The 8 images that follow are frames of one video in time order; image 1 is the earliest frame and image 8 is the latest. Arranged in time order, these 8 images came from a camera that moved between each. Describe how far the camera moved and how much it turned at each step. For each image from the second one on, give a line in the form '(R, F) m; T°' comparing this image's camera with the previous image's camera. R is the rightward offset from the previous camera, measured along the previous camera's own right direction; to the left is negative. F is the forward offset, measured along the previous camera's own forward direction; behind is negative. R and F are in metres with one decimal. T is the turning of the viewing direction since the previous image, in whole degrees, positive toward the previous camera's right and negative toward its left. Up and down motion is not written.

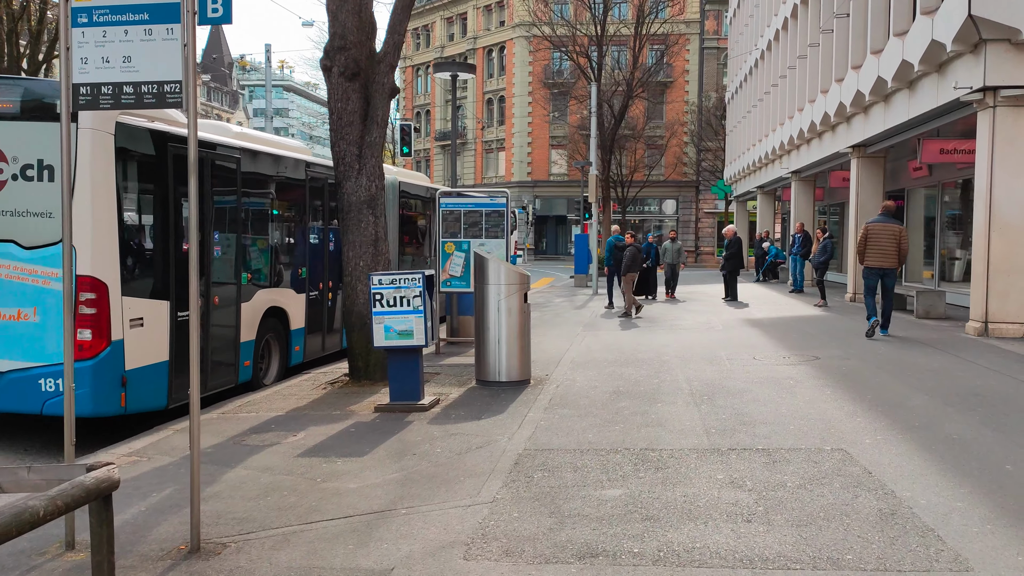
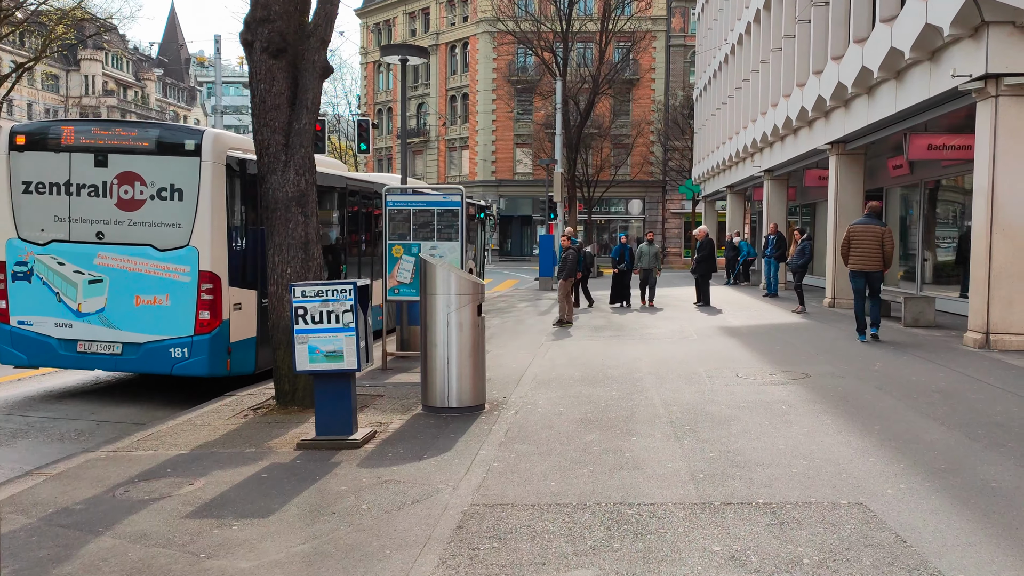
(+0.1, +1.2) m; +2°
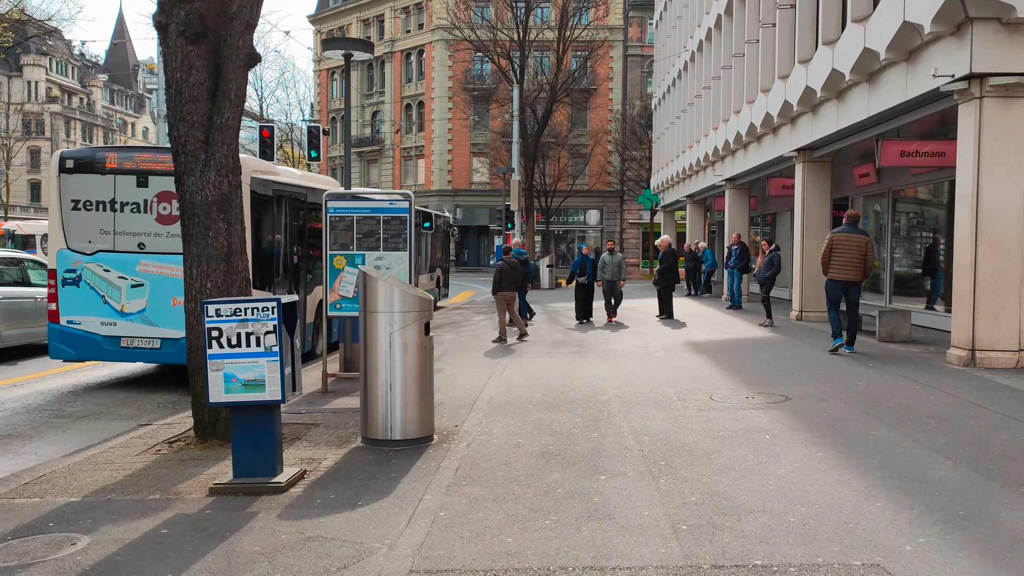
(0.0, +0.9) m; +3°
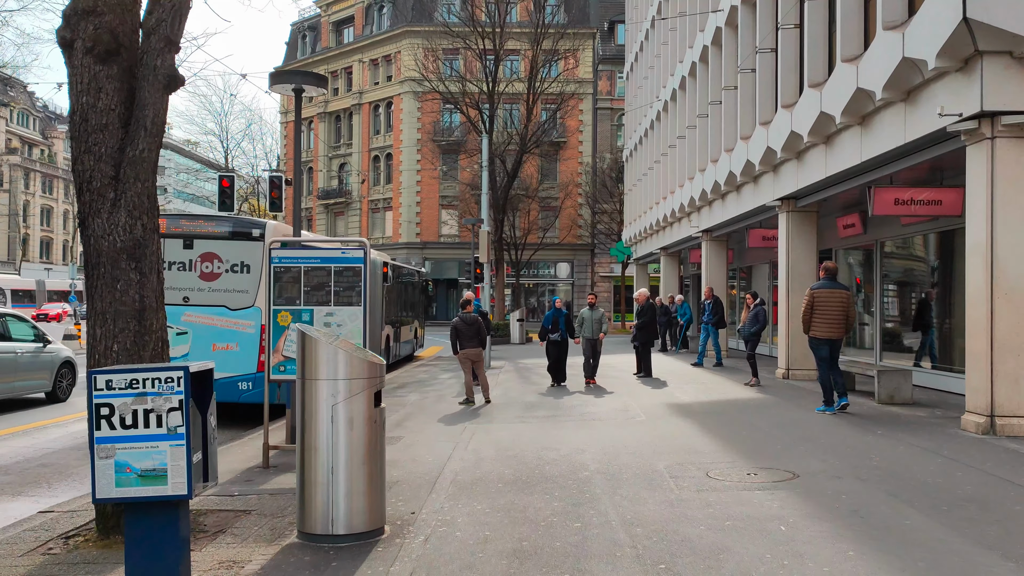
(0.0, +1.1) m; +2°
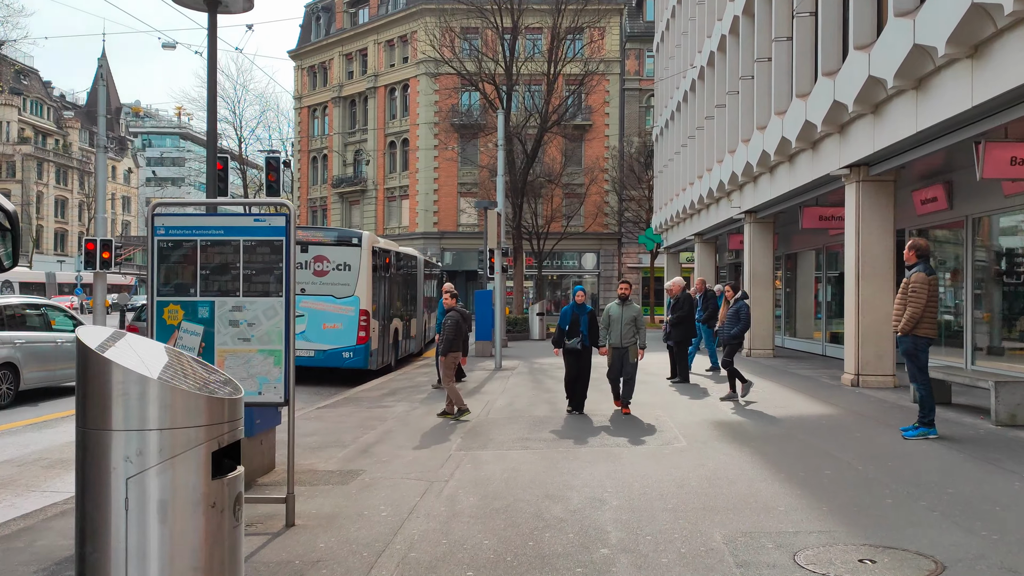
(+0.3, +2.6) m; -2°
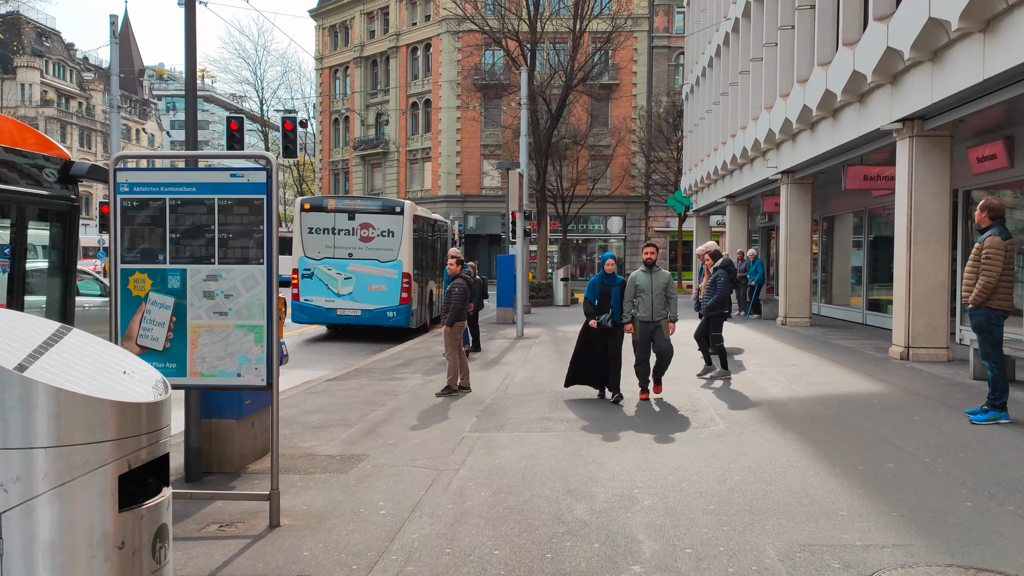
(0.0, +0.8) m; -2°
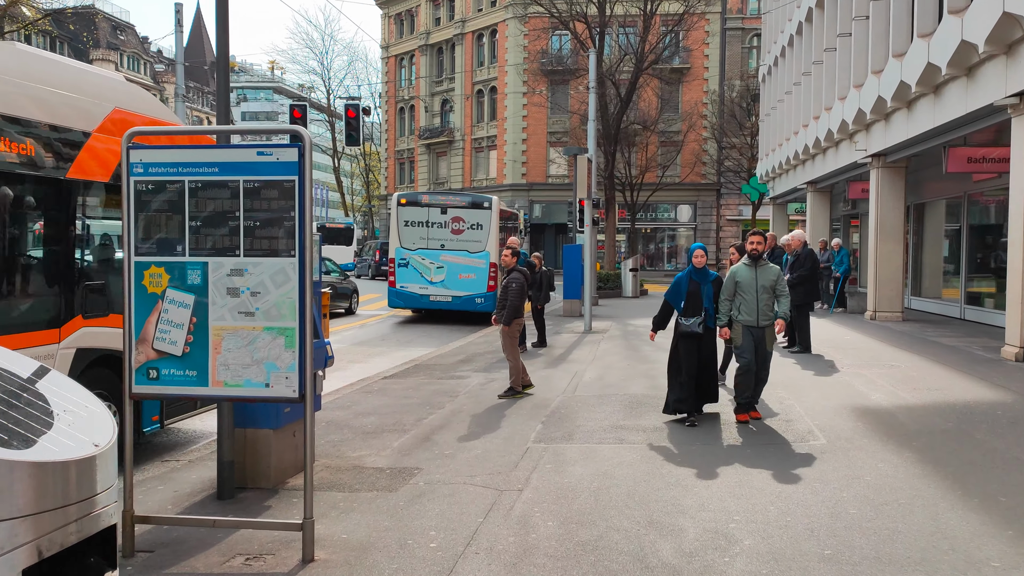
(0.0, +0.8) m; -4°
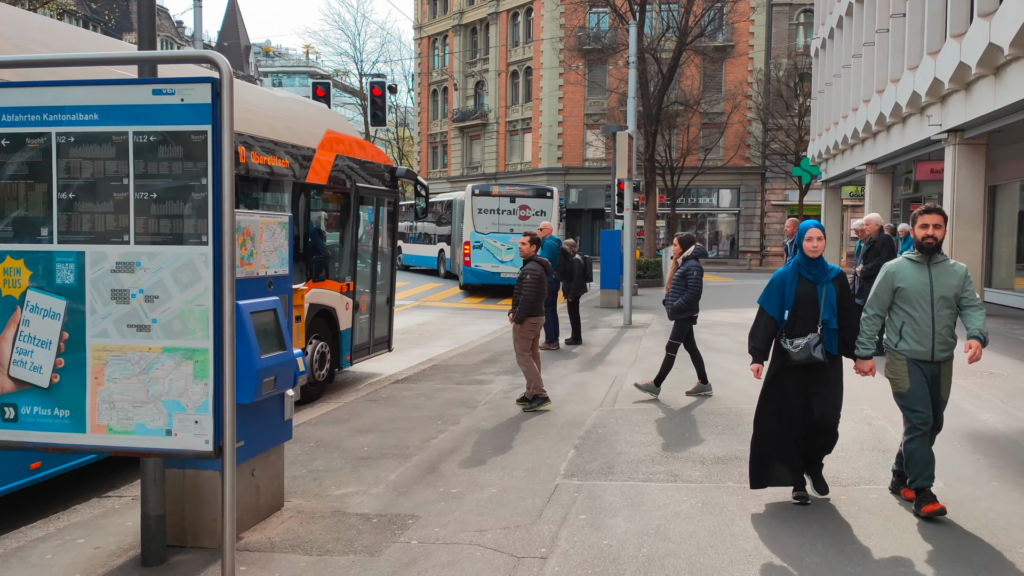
(+0.1, +1.5) m; -2°
